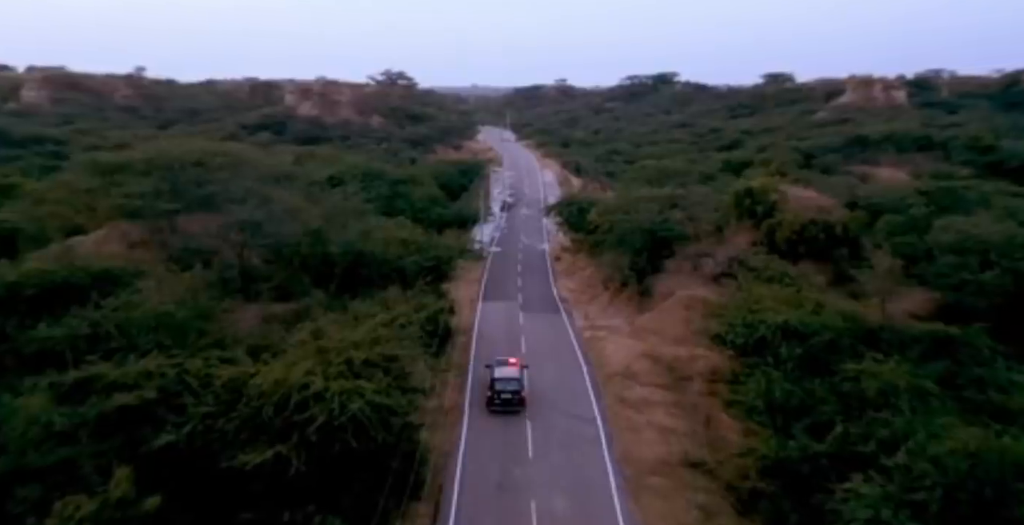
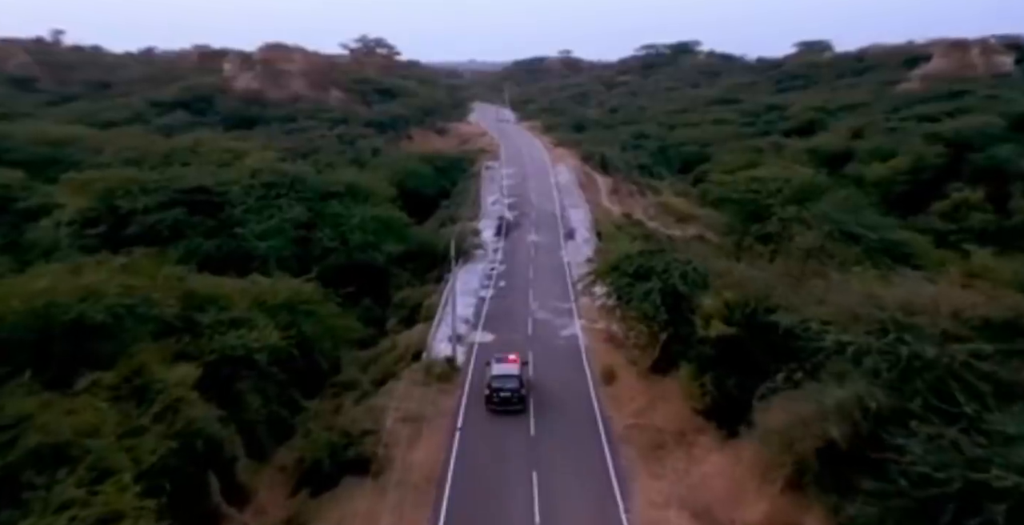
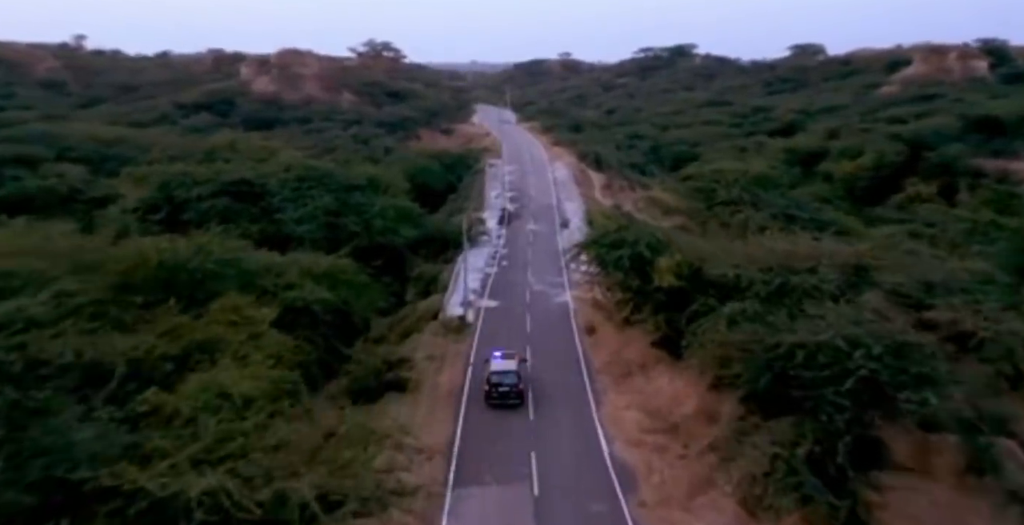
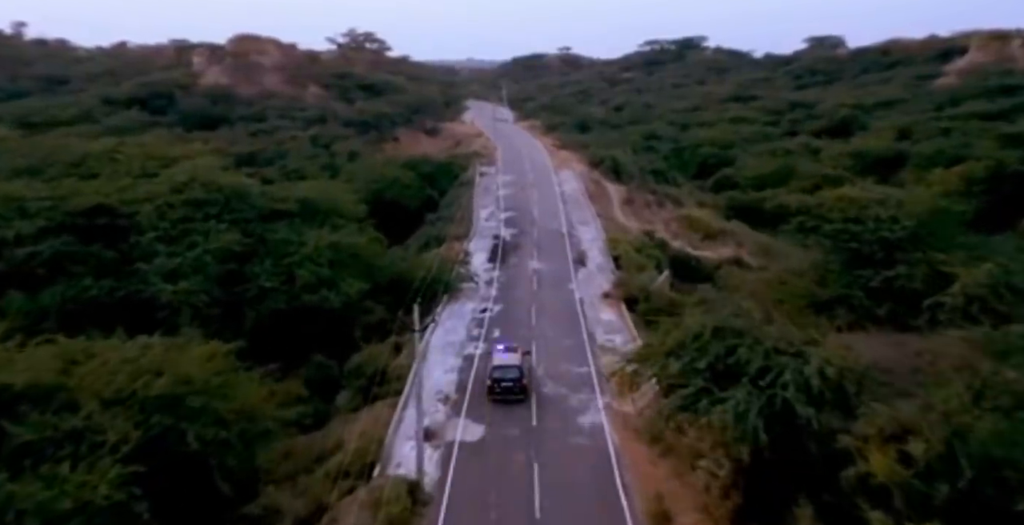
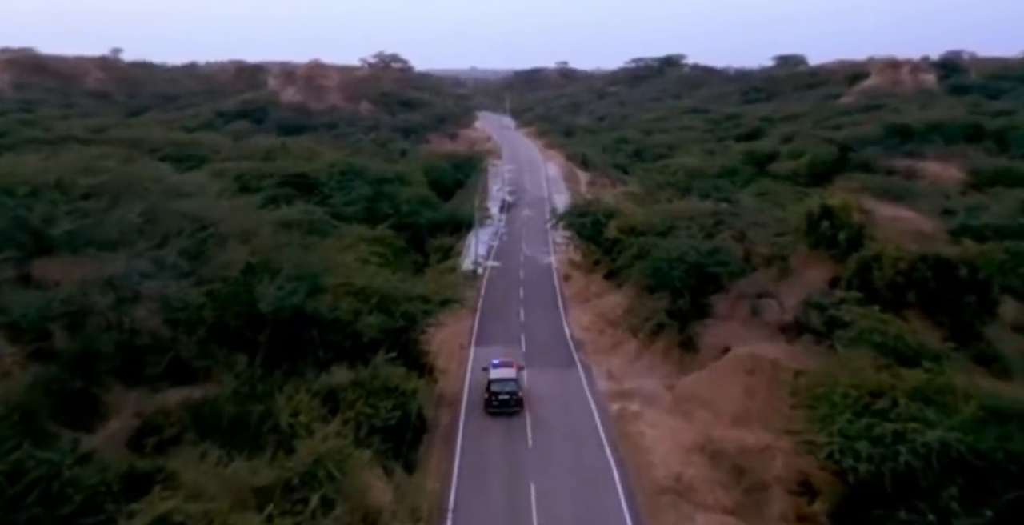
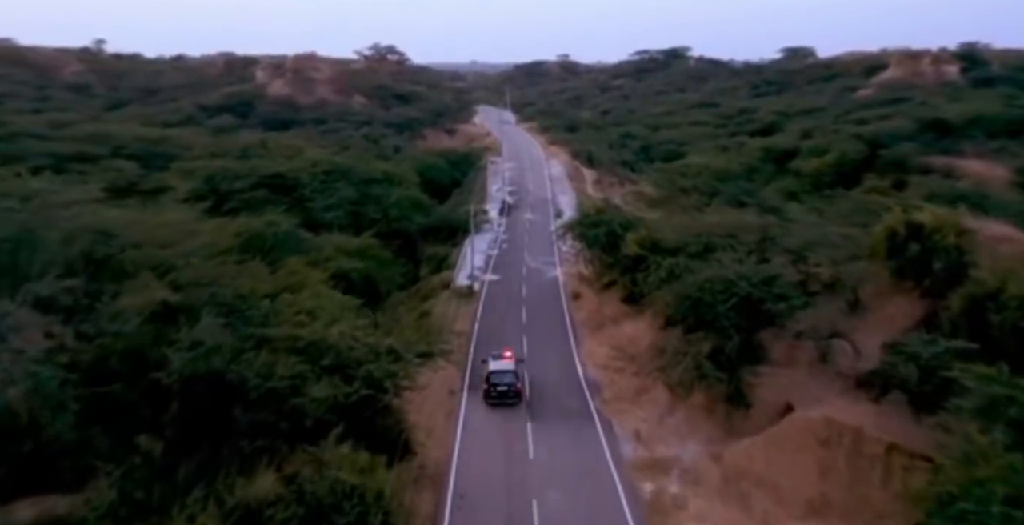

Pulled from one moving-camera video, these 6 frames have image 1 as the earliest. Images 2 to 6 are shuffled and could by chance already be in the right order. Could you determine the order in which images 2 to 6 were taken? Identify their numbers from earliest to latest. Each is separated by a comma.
5, 6, 3, 2, 4
